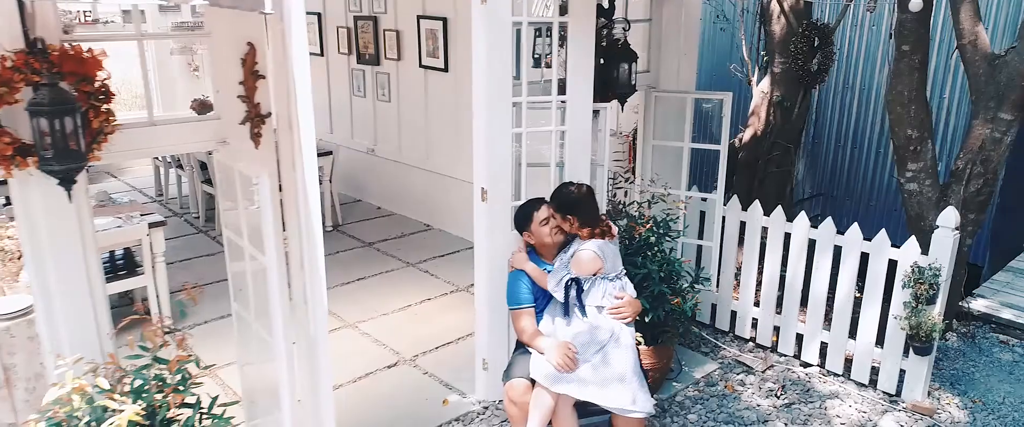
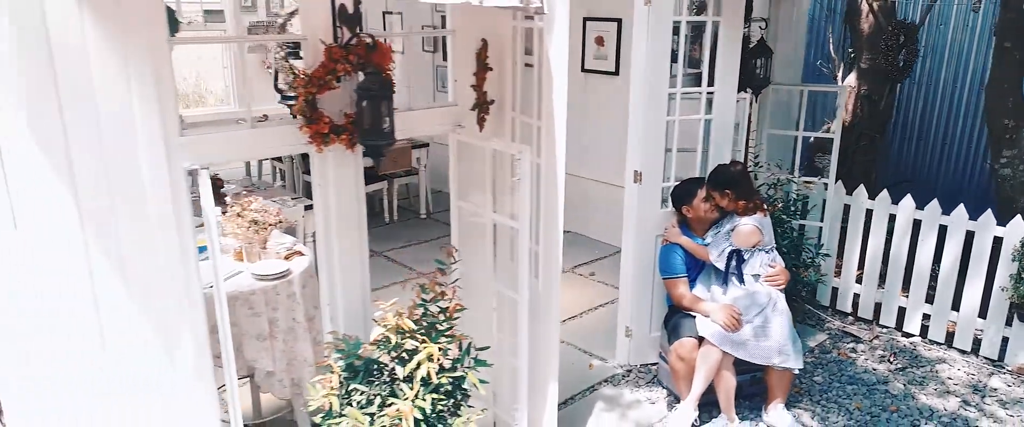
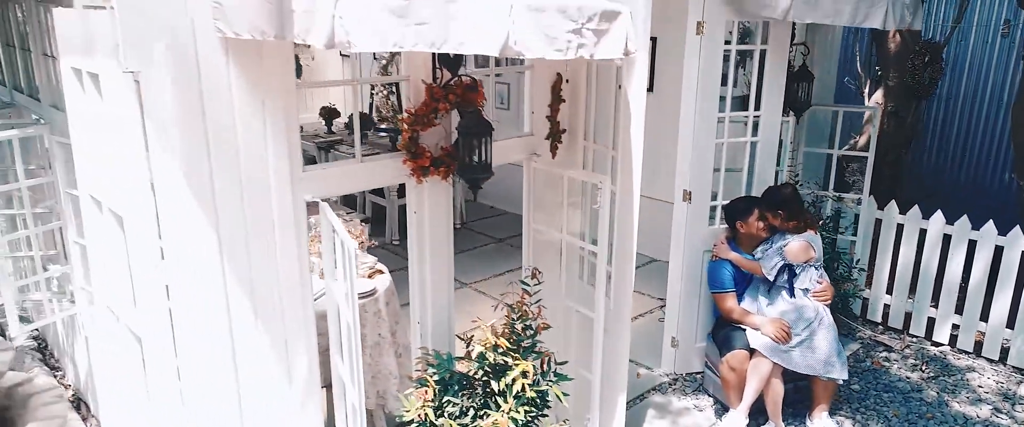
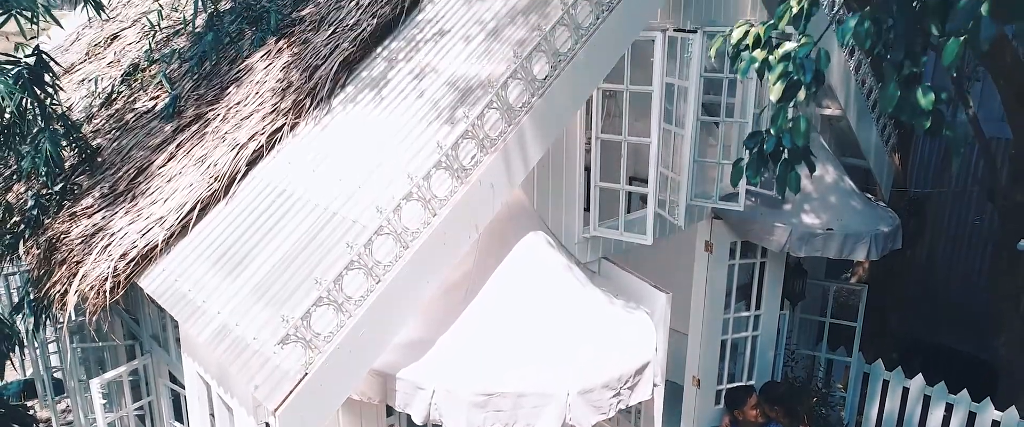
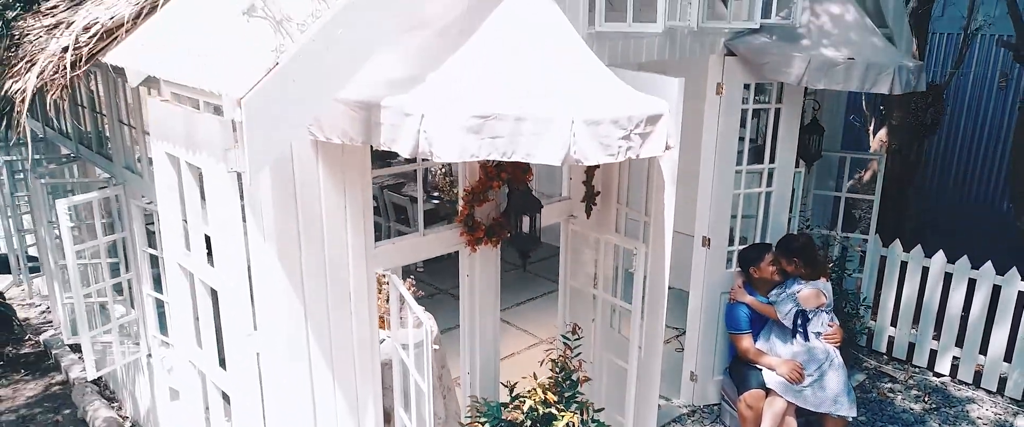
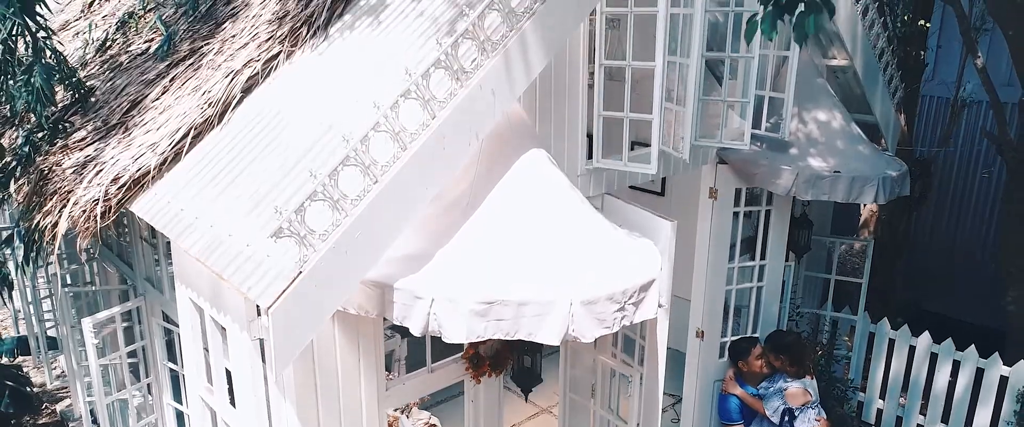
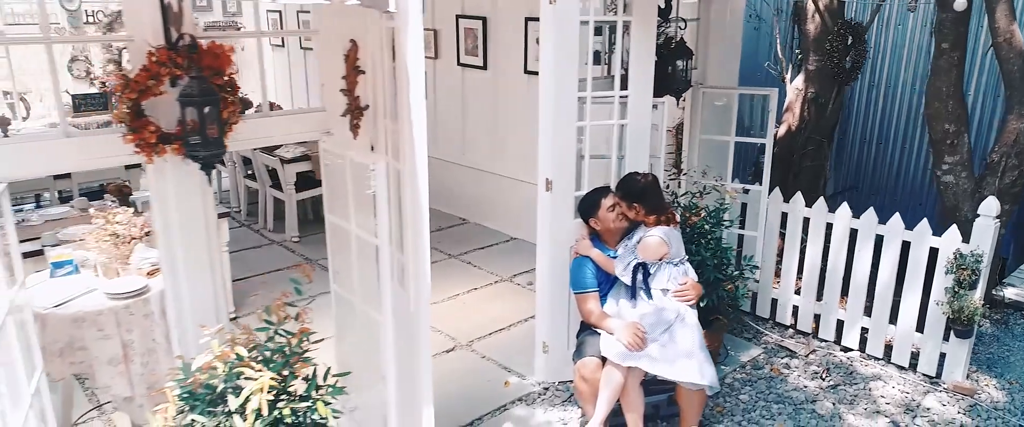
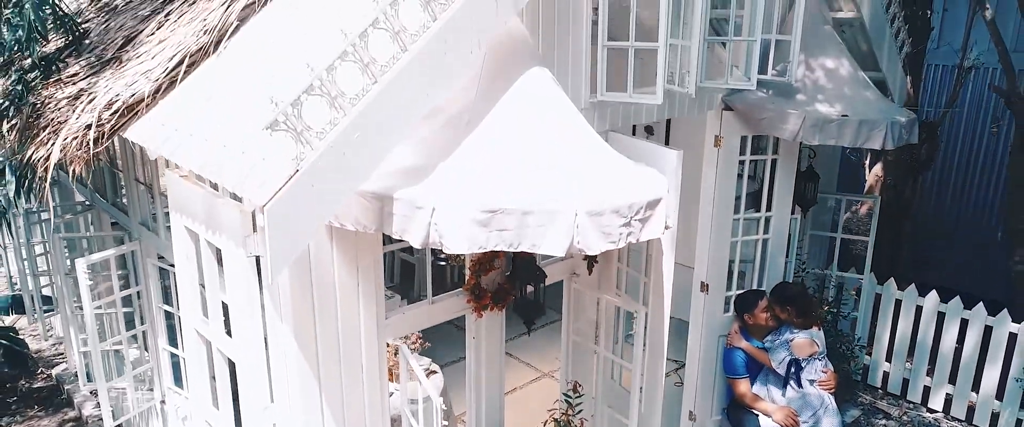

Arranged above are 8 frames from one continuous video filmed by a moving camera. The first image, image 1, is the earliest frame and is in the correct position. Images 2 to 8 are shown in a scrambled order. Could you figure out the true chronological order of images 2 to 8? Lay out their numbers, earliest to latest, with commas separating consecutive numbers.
7, 2, 3, 5, 8, 6, 4
